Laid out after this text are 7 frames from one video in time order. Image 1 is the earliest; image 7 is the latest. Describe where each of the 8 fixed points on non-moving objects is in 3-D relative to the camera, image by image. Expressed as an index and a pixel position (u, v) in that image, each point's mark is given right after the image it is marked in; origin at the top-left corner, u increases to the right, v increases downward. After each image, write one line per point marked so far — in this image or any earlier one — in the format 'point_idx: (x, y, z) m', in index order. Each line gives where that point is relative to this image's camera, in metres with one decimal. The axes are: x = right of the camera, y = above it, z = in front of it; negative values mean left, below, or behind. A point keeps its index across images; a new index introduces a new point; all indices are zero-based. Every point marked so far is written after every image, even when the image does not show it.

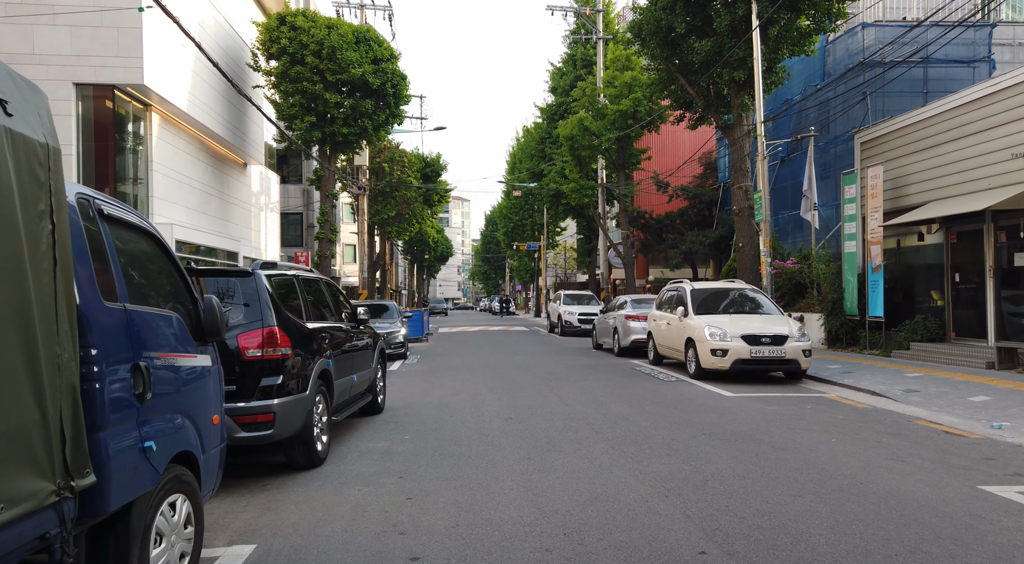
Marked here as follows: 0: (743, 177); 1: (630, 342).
0: (+5.4, +2.5, +16.7) m
1: (+2.9, -1.5, +17.2) m
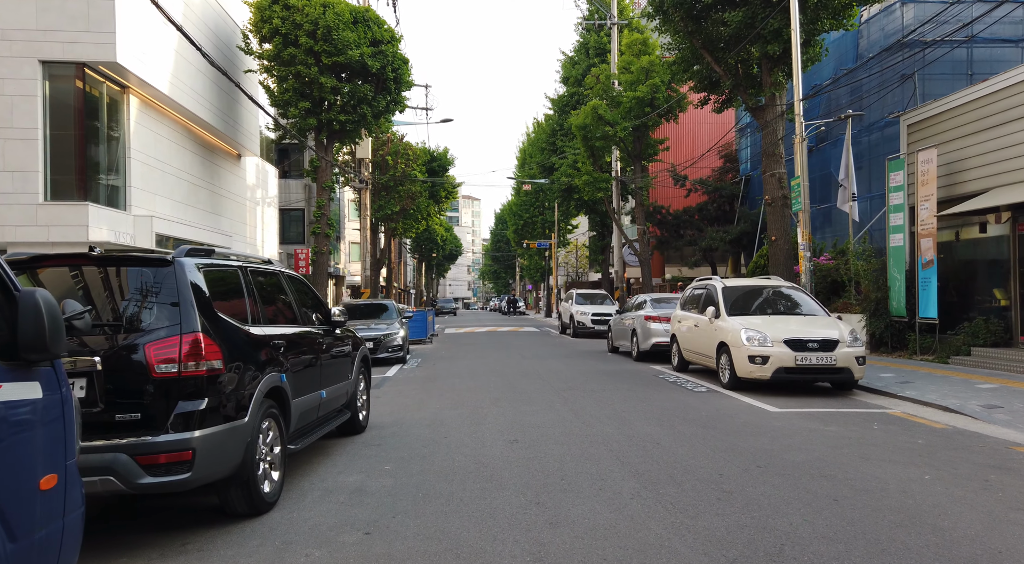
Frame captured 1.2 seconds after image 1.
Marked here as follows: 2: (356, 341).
0: (+5.6, +2.5, +15.1) m
1: (+3.0, -1.4, +15.6) m
2: (-1.9, -0.7, +8.4) m
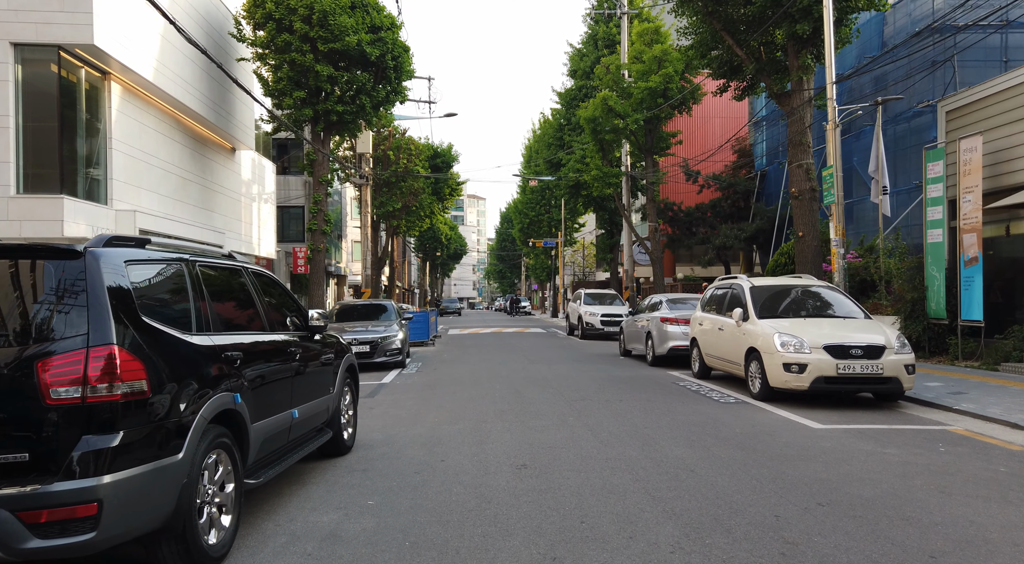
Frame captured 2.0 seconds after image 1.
0: (+5.8, +2.5, +14.0) m
1: (+3.2, -1.4, +14.5) m
2: (-1.8, -0.7, +7.3) m
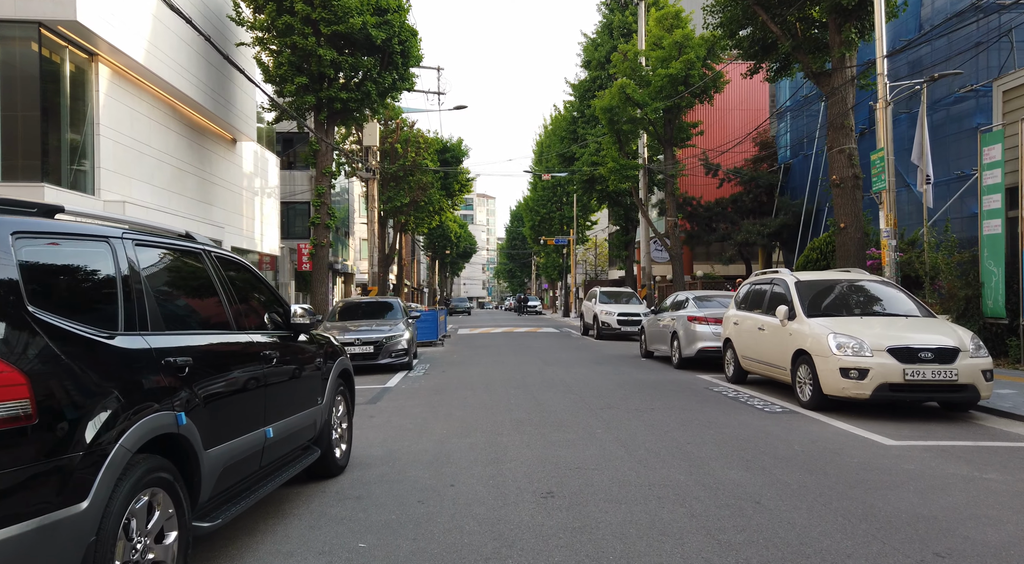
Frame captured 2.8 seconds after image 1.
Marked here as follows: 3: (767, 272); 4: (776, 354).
0: (+6.0, +2.6, +12.8) m
1: (+3.5, -1.3, +13.3) m
2: (-1.6, -0.6, +6.2) m
3: (+3.9, +0.2, +11.0) m
4: (+3.6, -1.0, +9.7) m
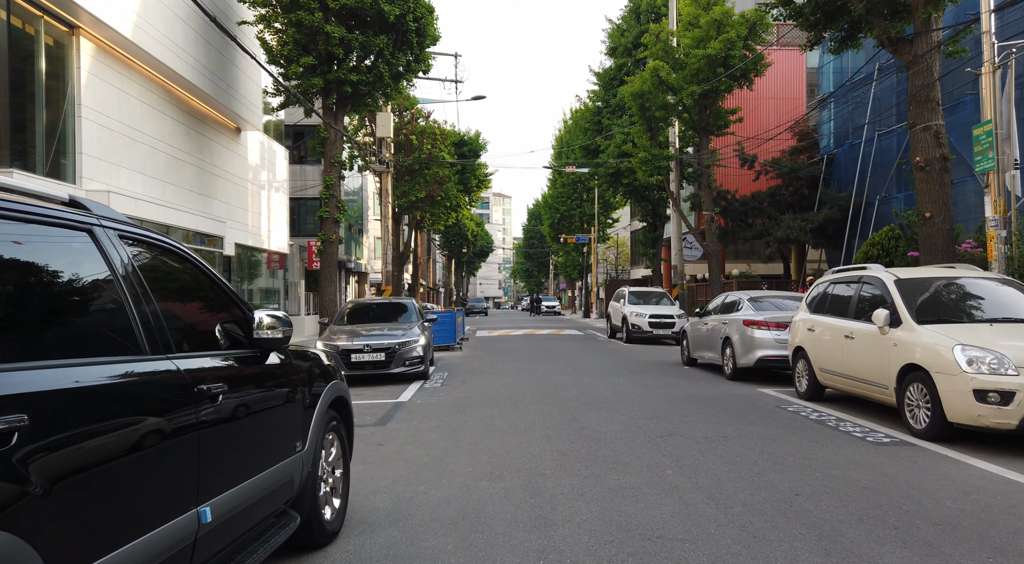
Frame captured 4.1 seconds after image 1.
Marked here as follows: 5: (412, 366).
0: (+6.5, +2.6, +11.0) m
1: (+4.0, -1.3, +11.6) m
2: (-1.2, -0.6, +4.6) m
3: (+4.4, +0.2, +9.2) m
4: (+4.0, -1.0, +7.9) m
5: (-1.8, -1.5, +12.8) m
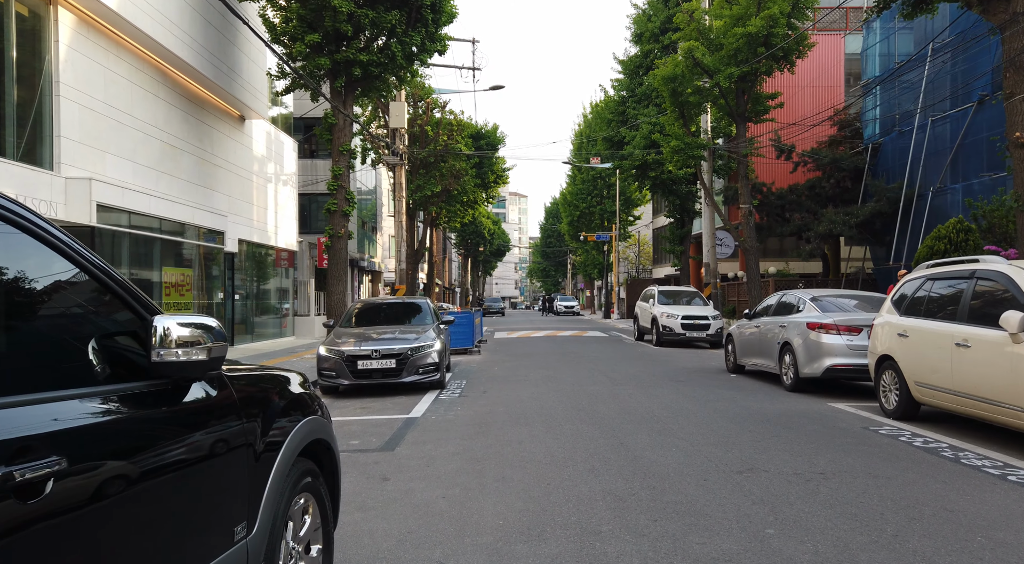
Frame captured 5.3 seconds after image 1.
0: (+6.9, +2.7, +9.3) m
1: (+4.4, -1.3, +10.0) m
2: (-1.0, -0.5, +3.1) m
3: (+4.7, +0.2, +7.6) m
4: (+4.4, -0.9, +6.3) m
5: (-1.4, -1.5, +11.3) m
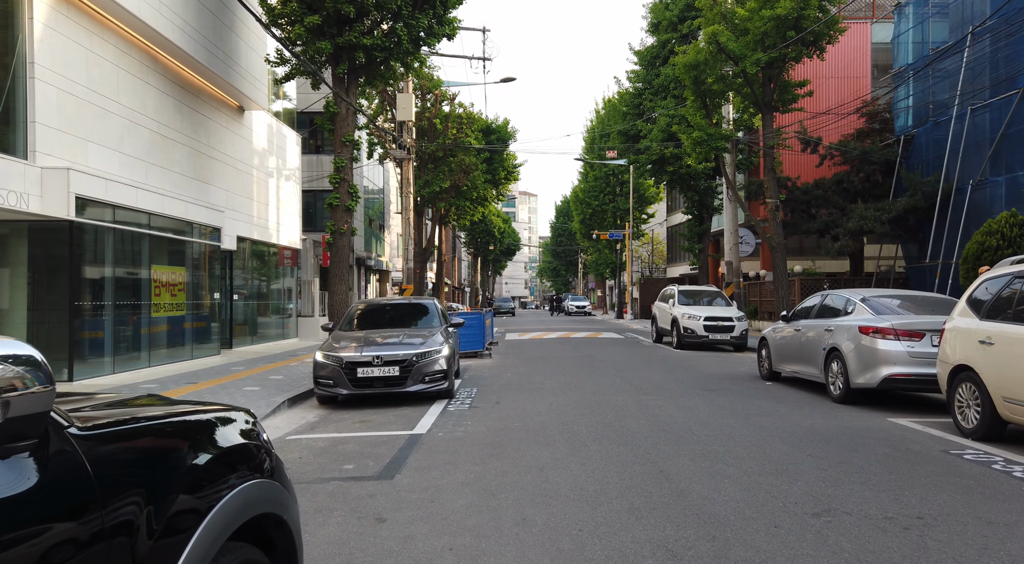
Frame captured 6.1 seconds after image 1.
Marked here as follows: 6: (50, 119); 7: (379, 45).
0: (+7.1, +2.7, +8.2) m
1: (+4.6, -1.2, +8.9) m
2: (-0.9, -0.5, +2.0) m
3: (+4.9, +0.2, +6.5) m
4: (+4.5, -0.9, +5.2) m
5: (-1.1, -1.5, +10.3) m
6: (-7.3, +2.6, +11.2) m
7: (-2.9, +5.2, +15.5) m
